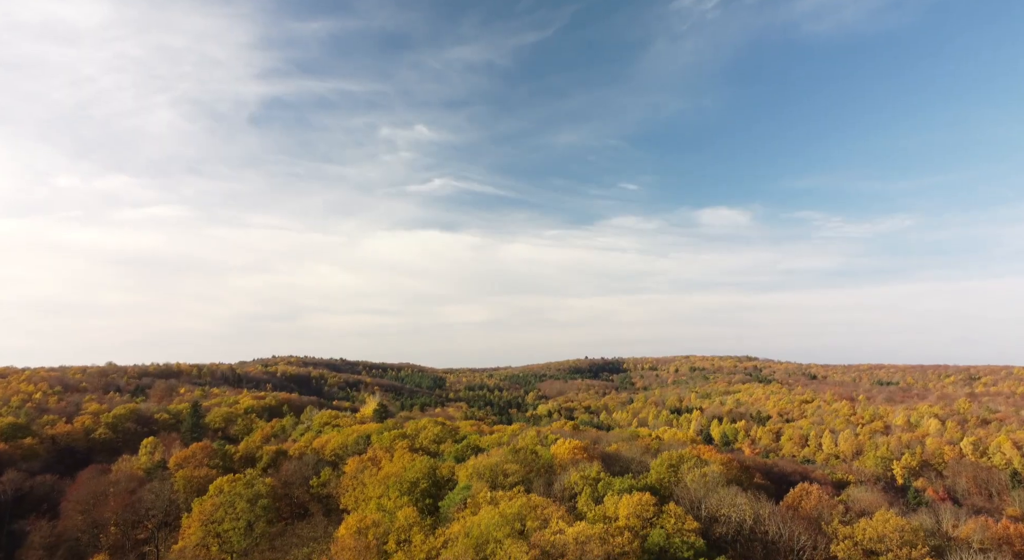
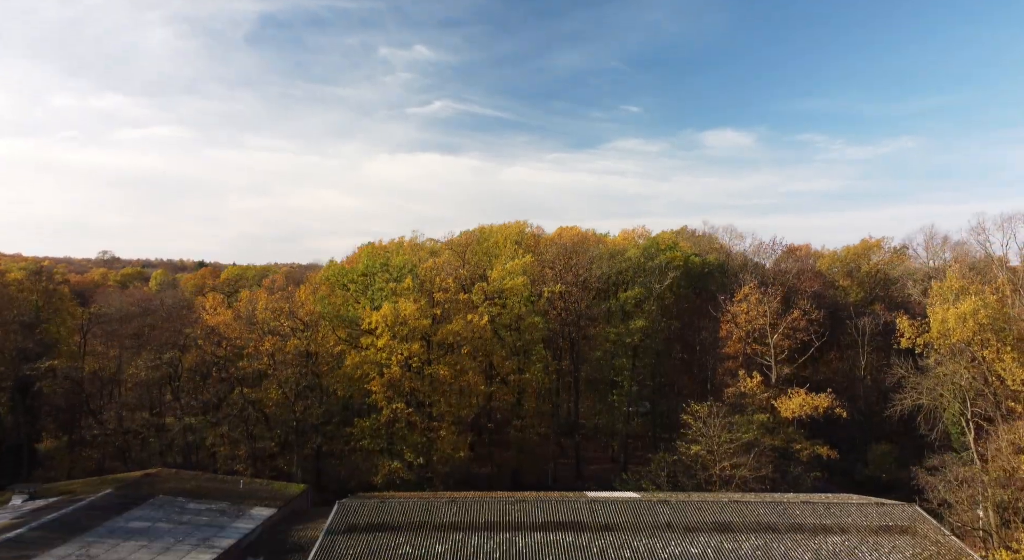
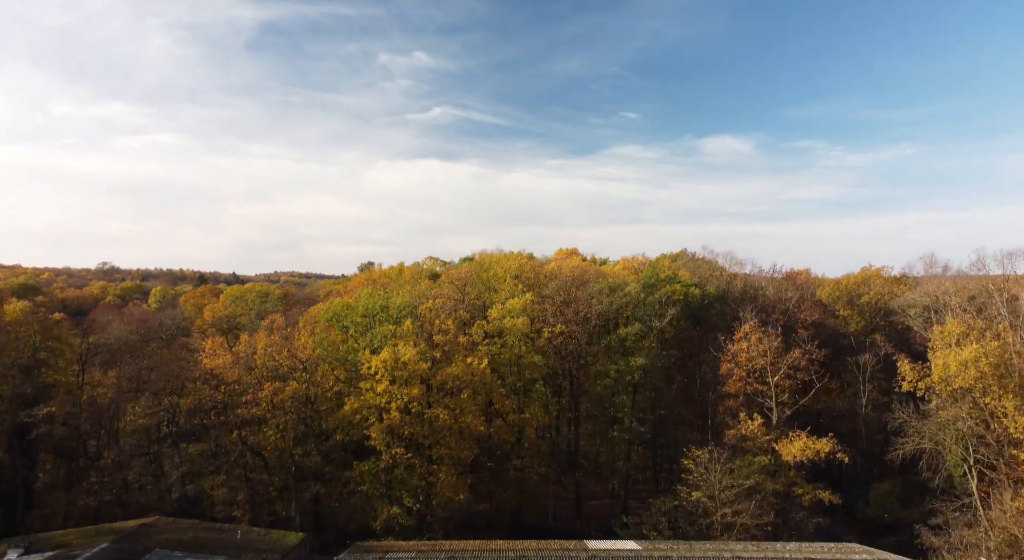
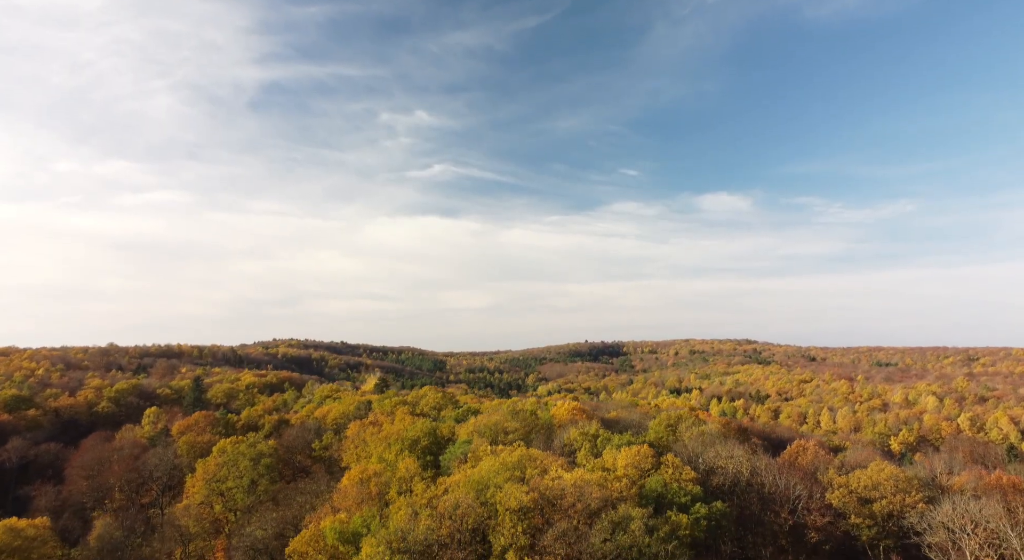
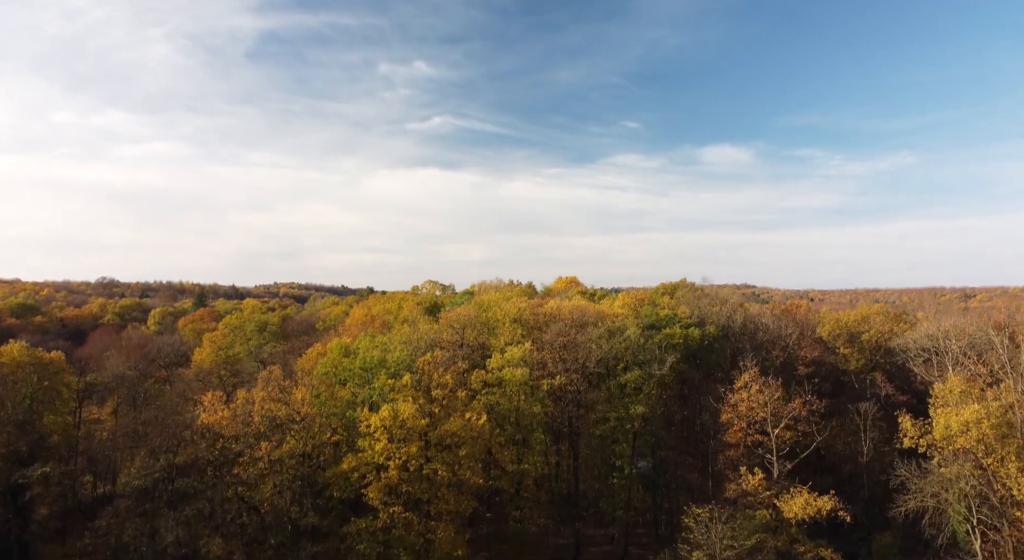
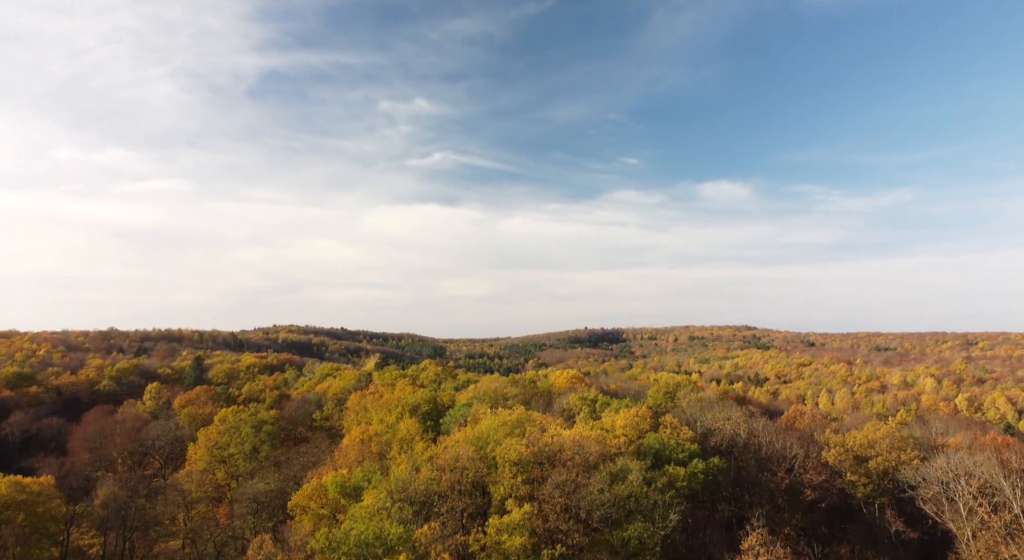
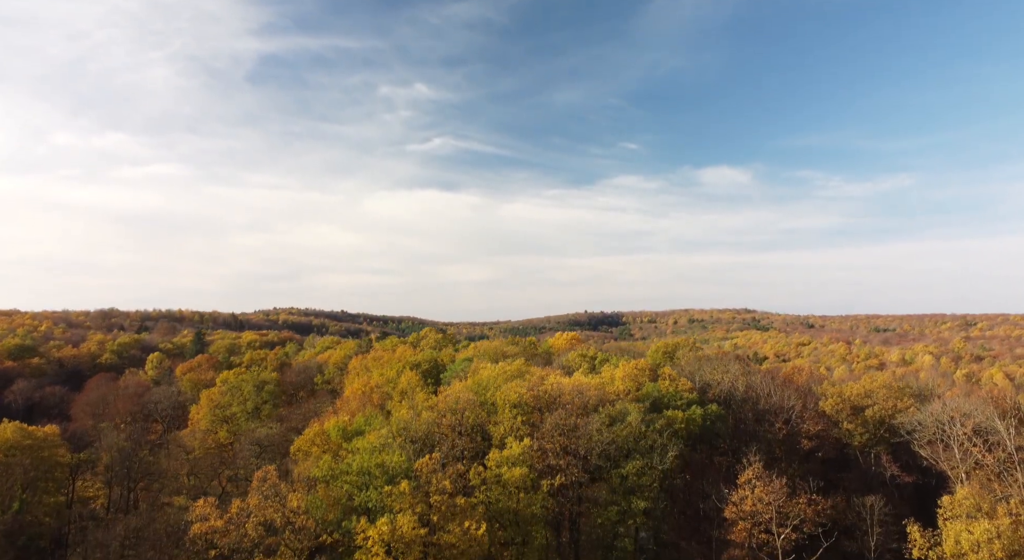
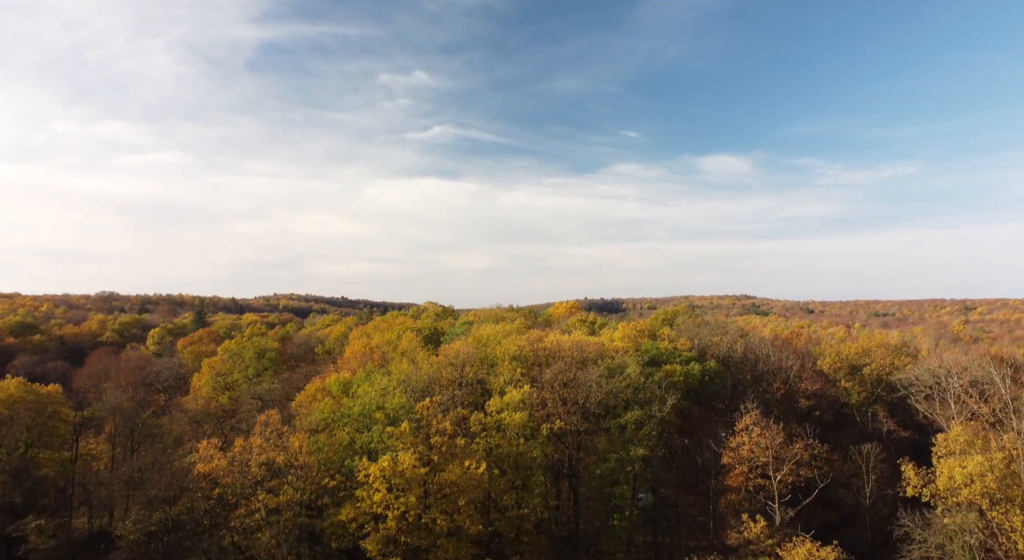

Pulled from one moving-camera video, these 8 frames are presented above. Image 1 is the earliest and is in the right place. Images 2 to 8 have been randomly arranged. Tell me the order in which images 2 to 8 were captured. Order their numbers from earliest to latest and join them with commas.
4, 6, 7, 8, 5, 3, 2
